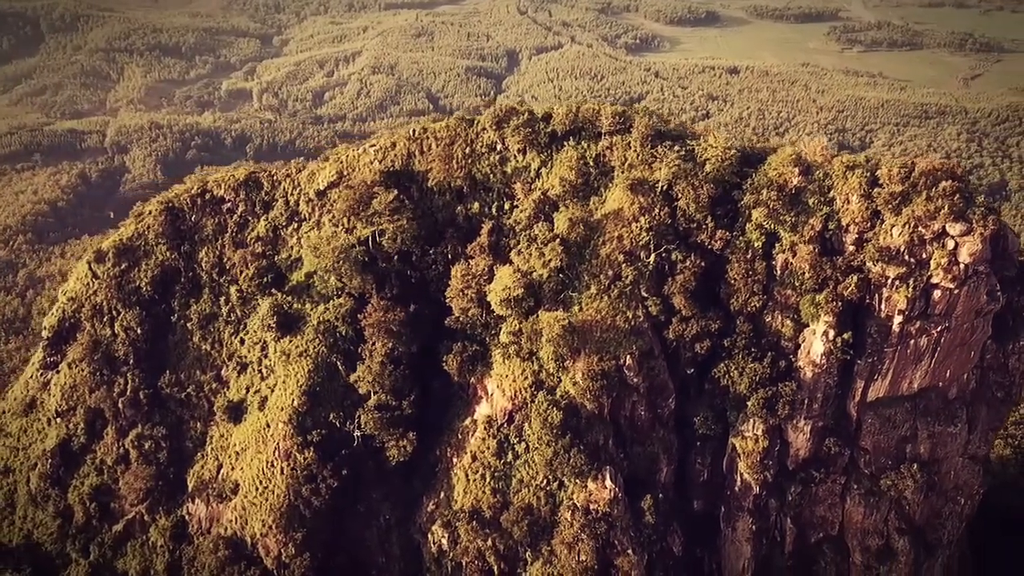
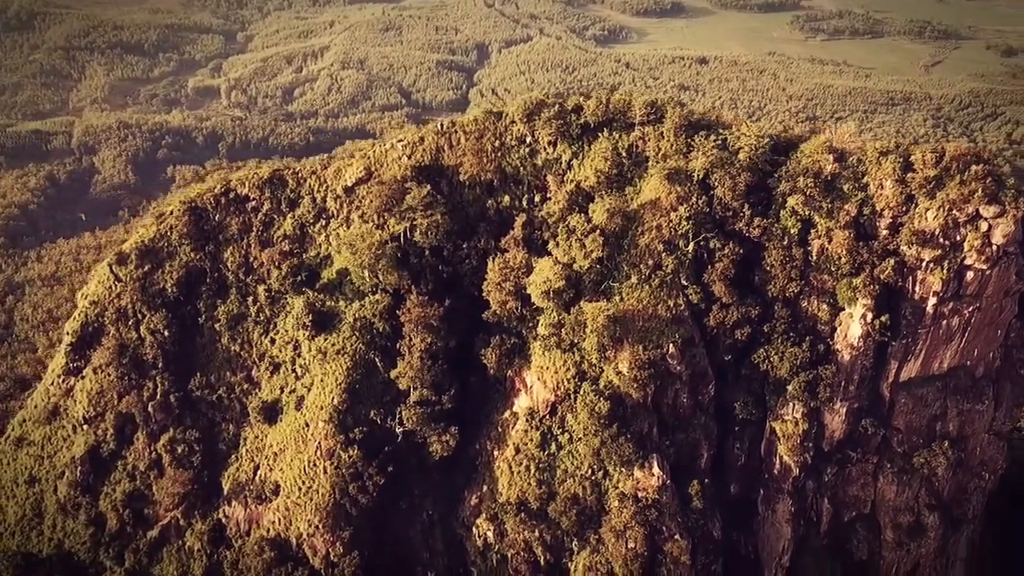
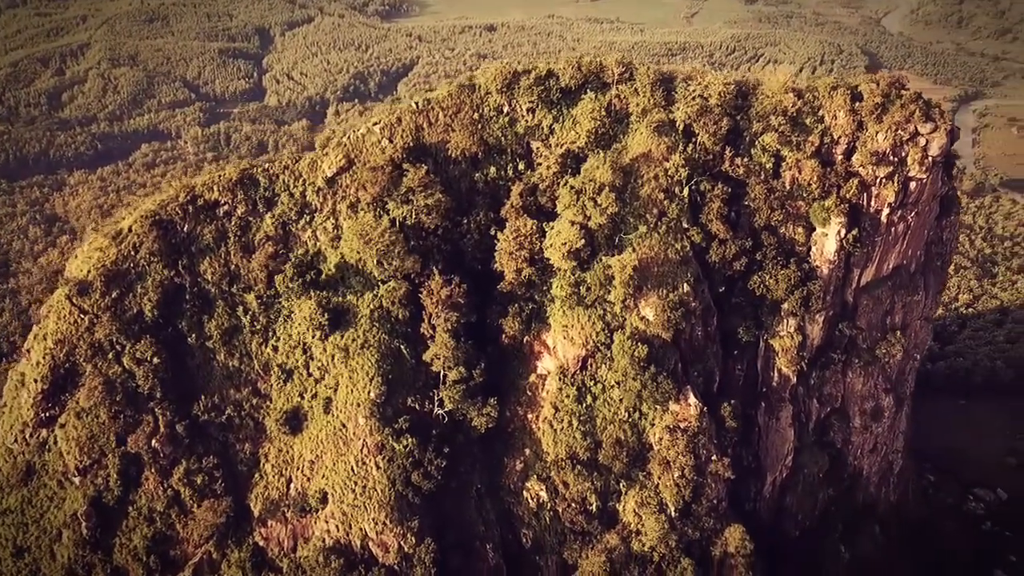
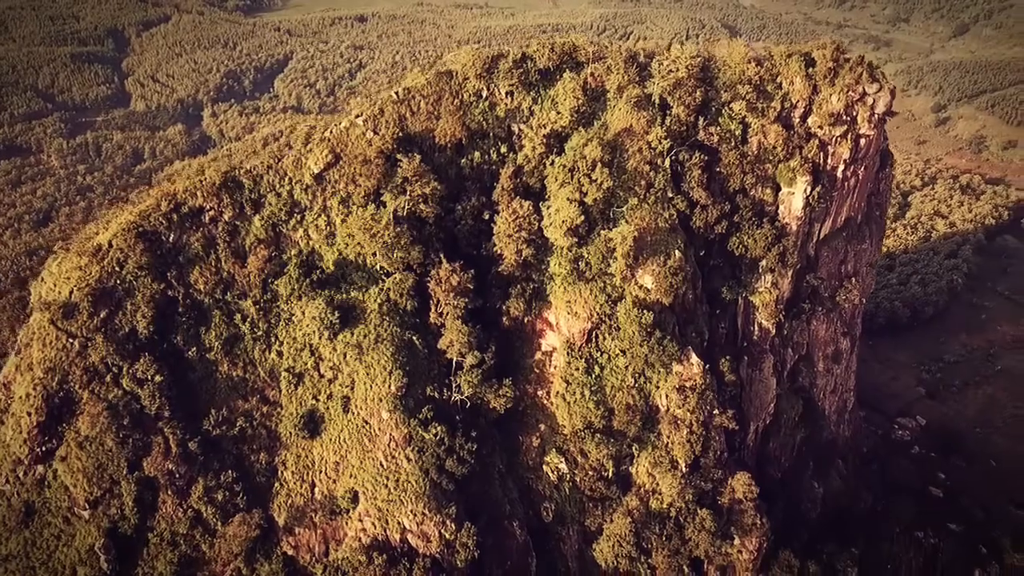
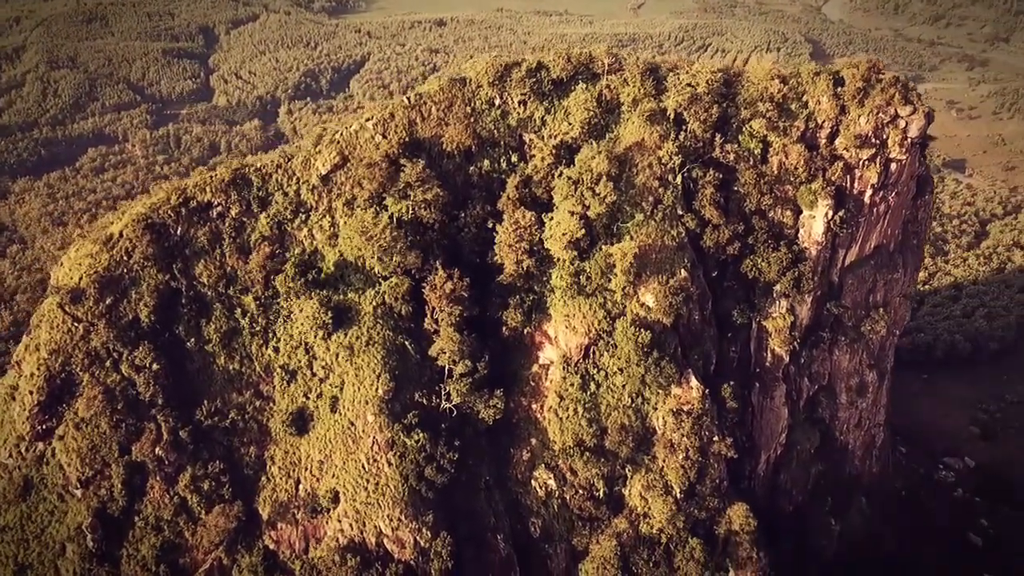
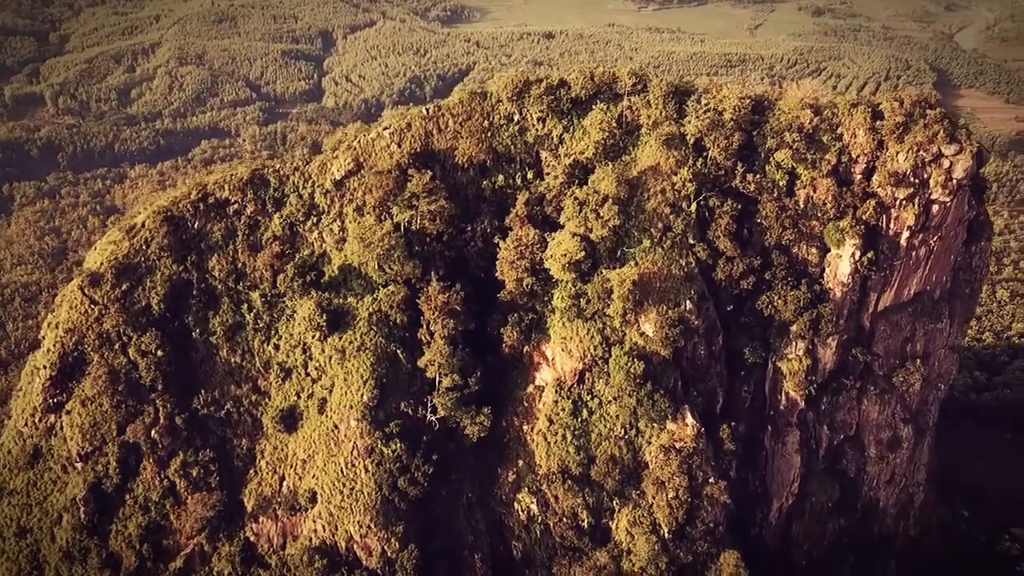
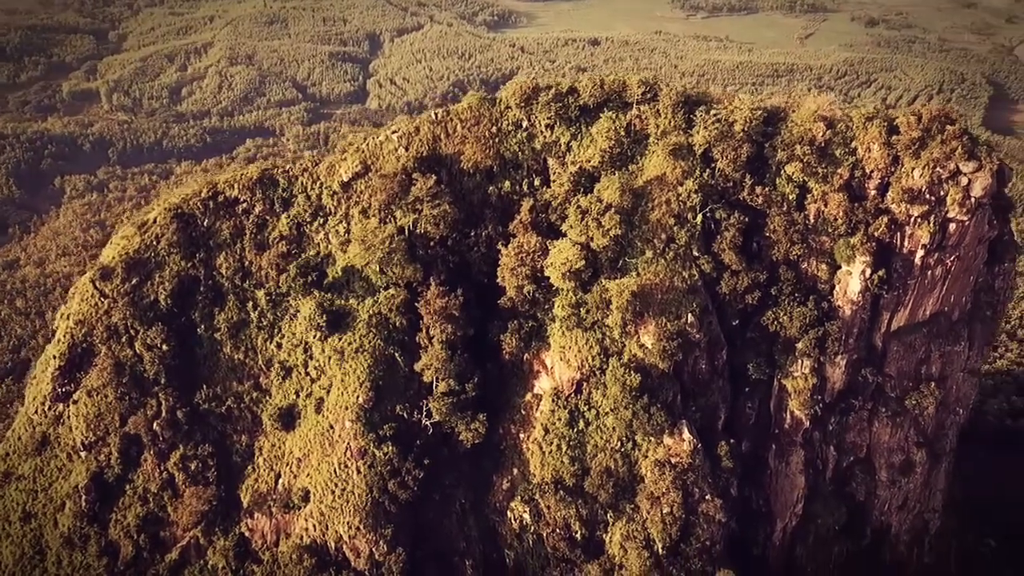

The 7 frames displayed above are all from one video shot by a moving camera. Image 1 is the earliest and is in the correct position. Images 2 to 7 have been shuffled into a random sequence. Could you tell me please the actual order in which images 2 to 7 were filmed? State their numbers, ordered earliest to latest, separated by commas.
2, 7, 6, 3, 5, 4
